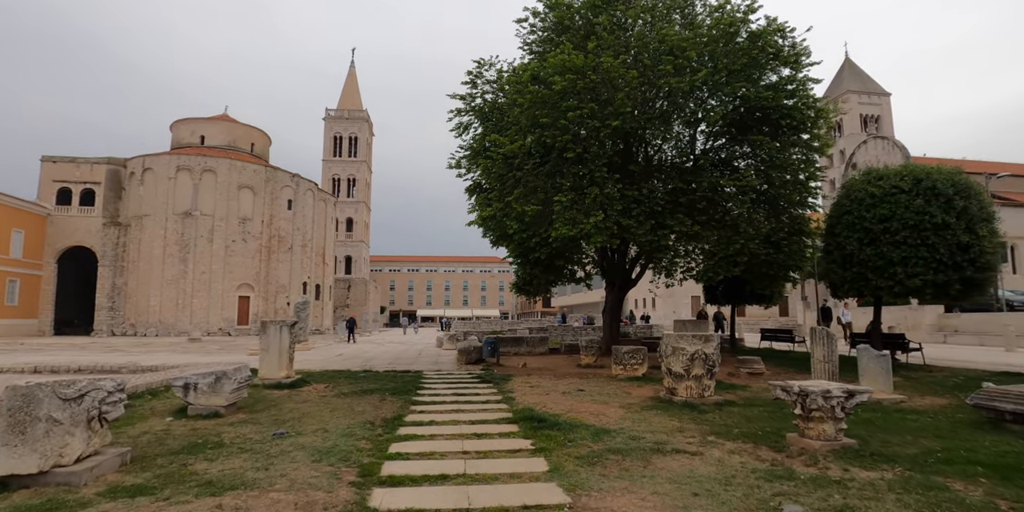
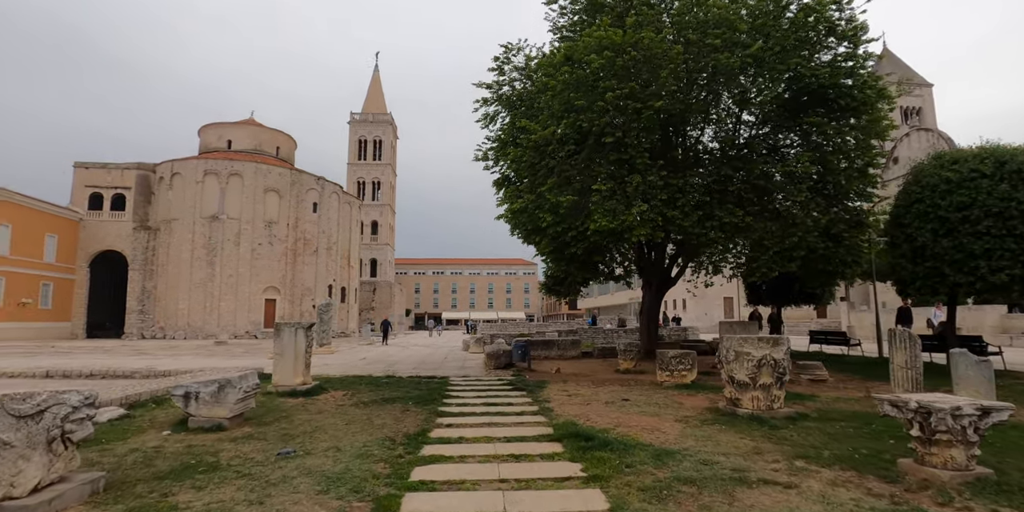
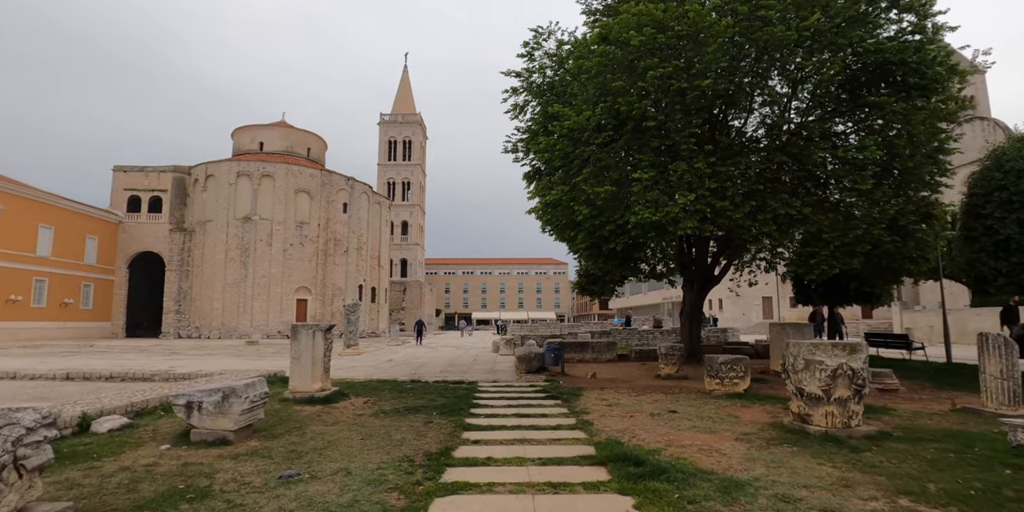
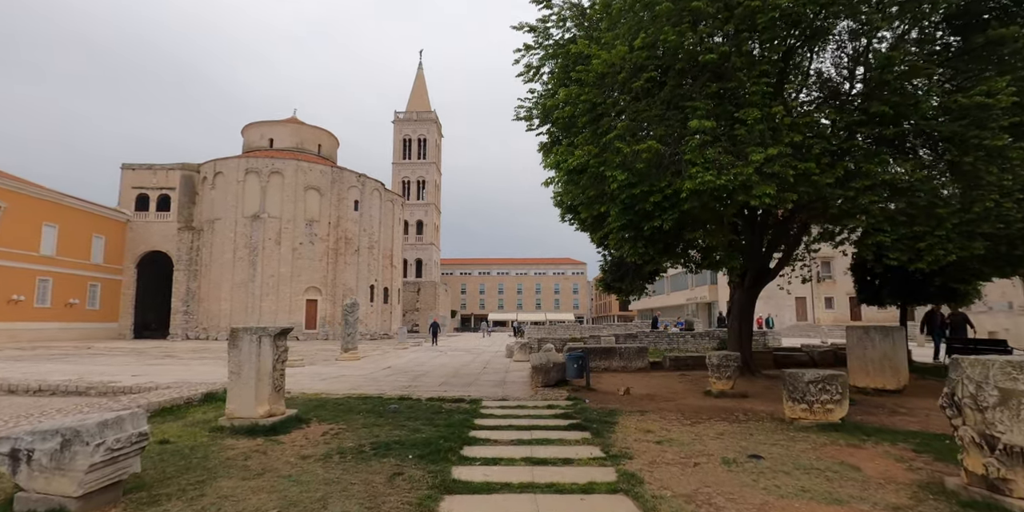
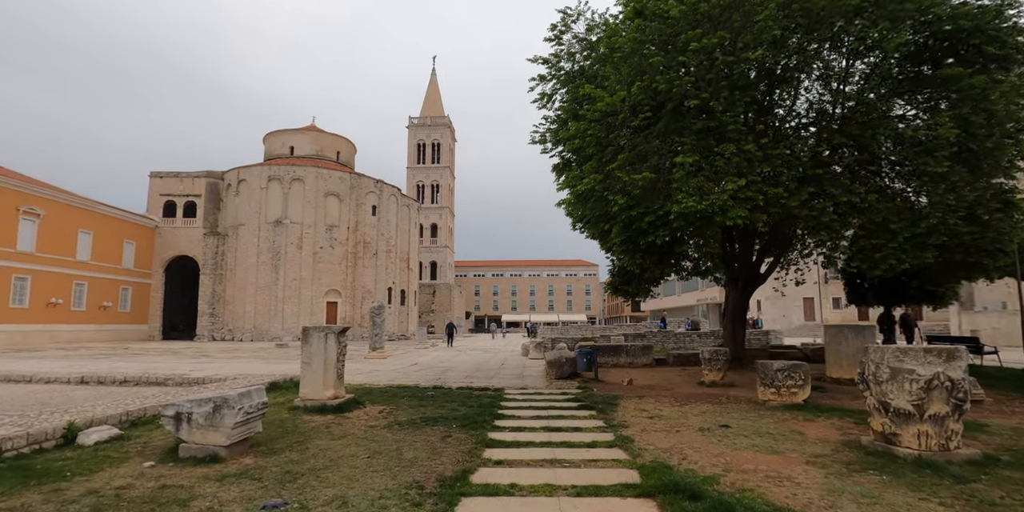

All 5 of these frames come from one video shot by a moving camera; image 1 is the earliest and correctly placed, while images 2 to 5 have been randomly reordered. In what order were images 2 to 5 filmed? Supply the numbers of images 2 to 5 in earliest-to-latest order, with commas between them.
2, 3, 5, 4
